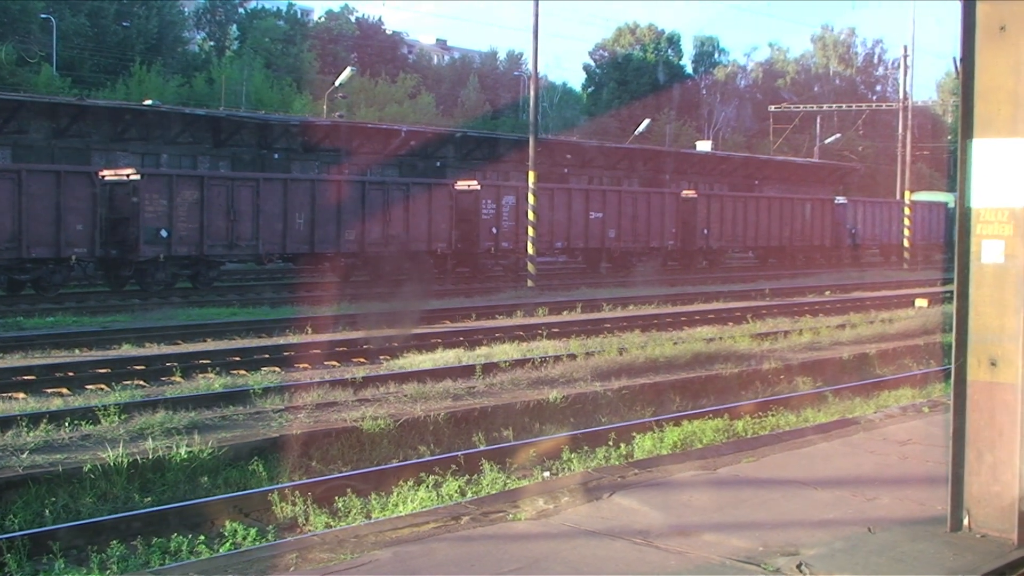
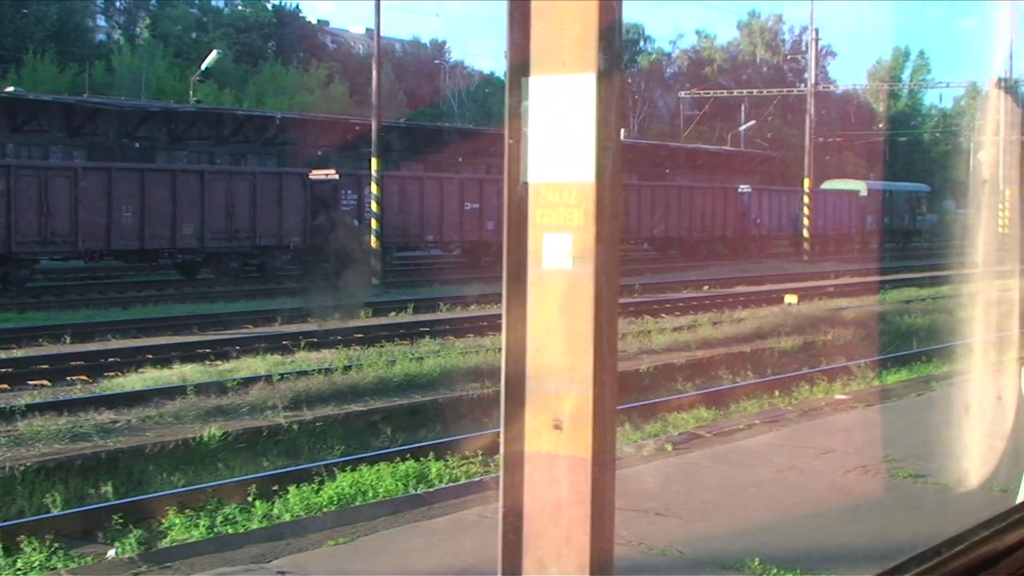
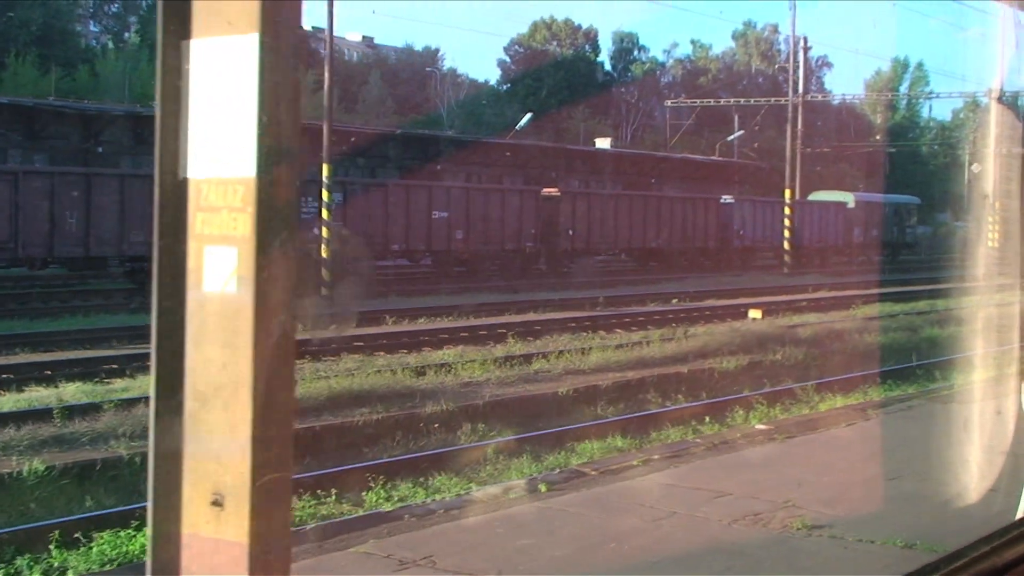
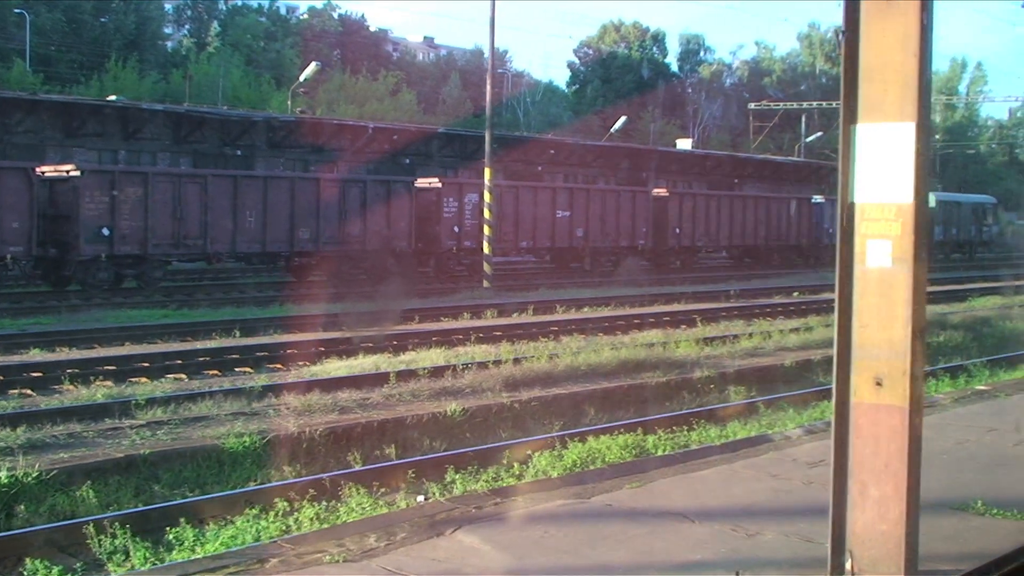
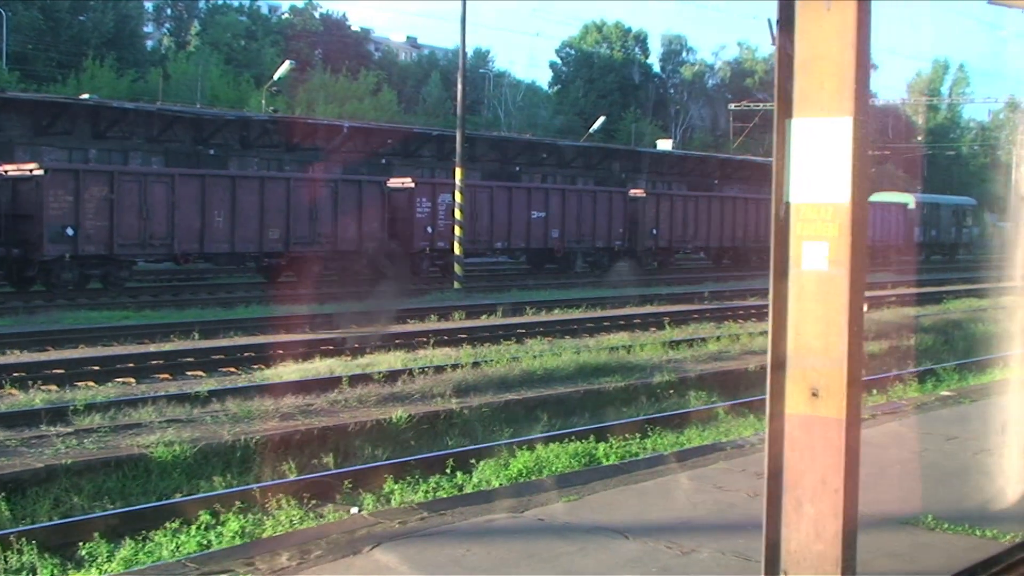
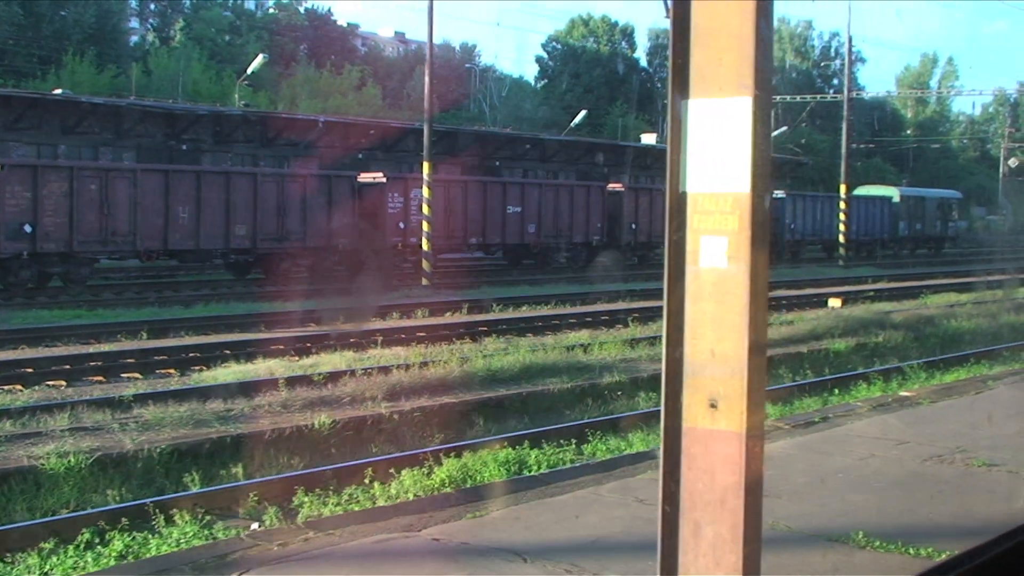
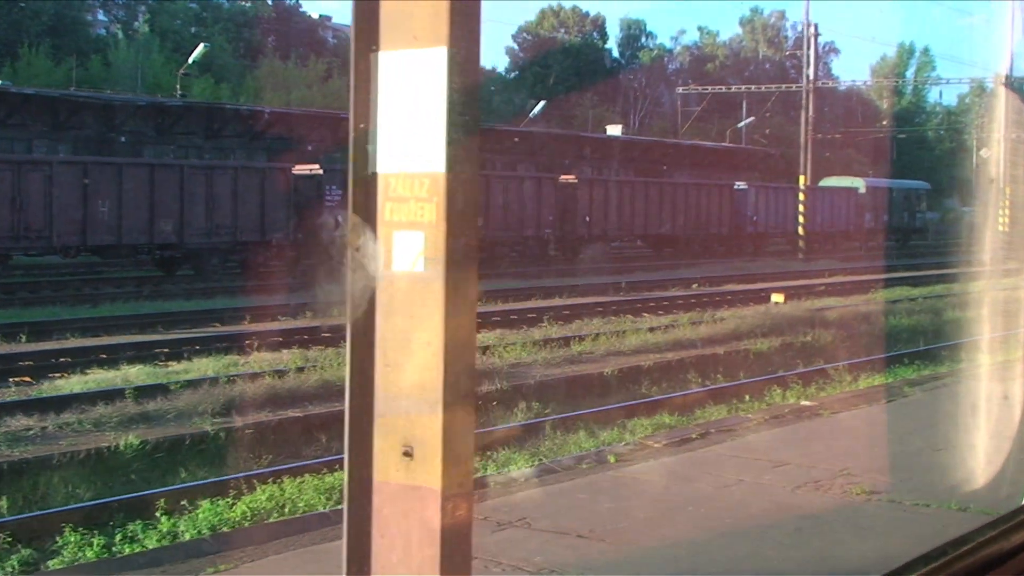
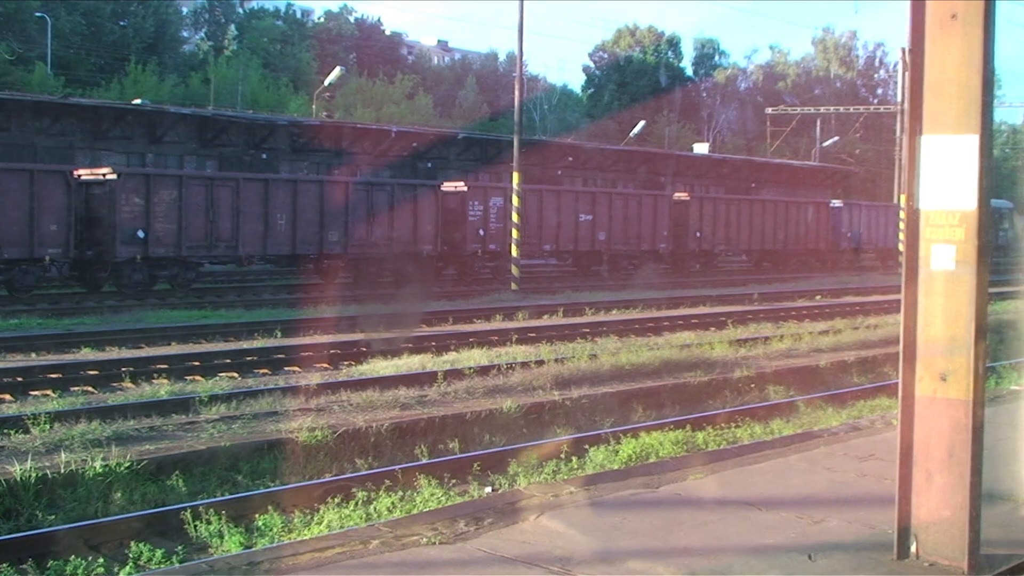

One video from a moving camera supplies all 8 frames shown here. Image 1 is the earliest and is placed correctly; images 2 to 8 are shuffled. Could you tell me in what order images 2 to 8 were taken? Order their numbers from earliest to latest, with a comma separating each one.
8, 4, 5, 6, 2, 7, 3
